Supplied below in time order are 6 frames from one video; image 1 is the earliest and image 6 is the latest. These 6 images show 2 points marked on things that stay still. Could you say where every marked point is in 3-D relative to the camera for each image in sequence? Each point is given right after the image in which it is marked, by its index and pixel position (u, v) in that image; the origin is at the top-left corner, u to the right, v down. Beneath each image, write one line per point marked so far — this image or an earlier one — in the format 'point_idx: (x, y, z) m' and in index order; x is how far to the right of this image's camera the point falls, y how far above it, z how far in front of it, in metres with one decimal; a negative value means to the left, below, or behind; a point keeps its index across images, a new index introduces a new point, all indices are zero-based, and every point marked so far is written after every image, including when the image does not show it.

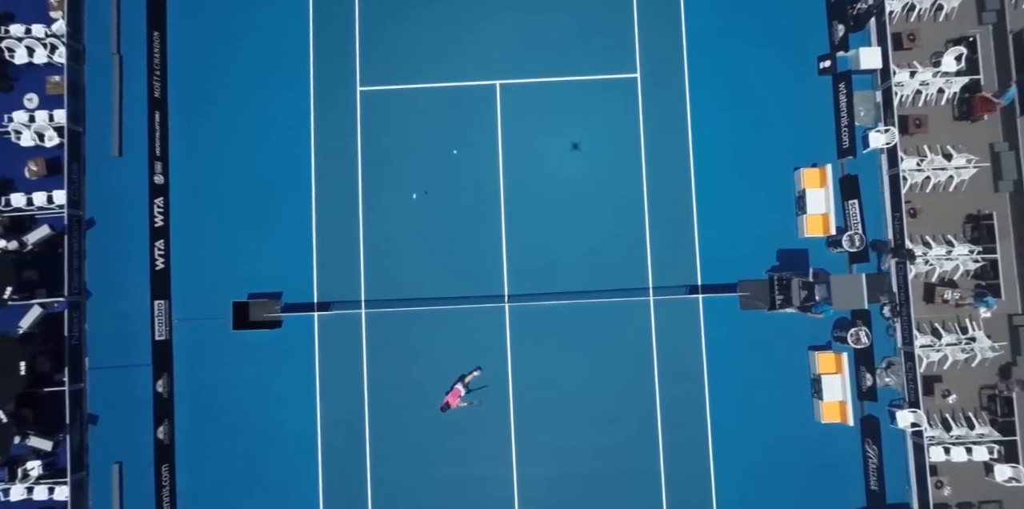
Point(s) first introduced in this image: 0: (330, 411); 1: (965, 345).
0: (-2.9, -2.5, +12.9) m
1: (+6.9, -1.3, +12.1) m
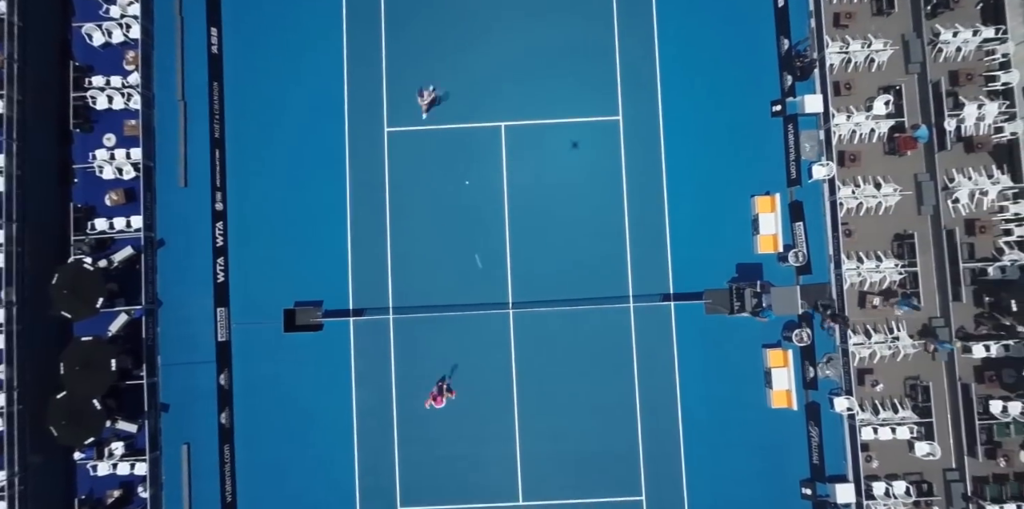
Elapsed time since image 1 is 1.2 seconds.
0: (-2.8, -2.7, +15.4) m
1: (+6.9, -1.6, +14.6) m
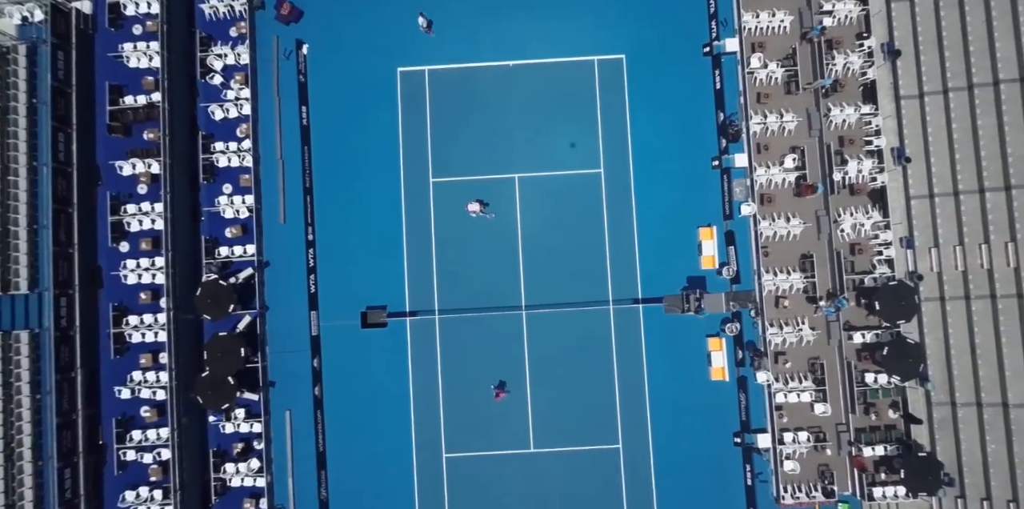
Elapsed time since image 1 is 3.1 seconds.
0: (-2.5, -3.2, +21.1) m
1: (+7.2, -2.0, +20.4) m
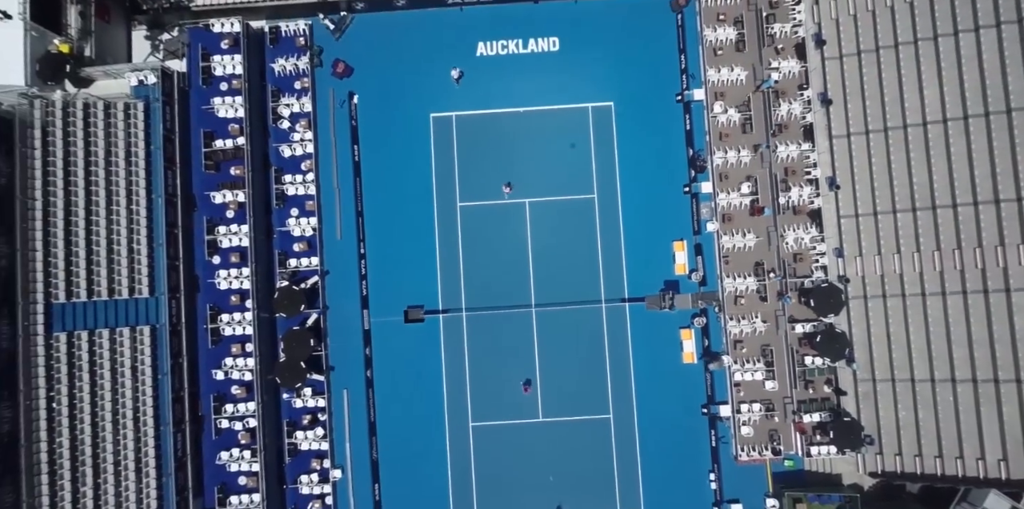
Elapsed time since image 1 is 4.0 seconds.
0: (-2.1, -3.5, +26.4) m
1: (+7.6, -2.2, +25.6) m
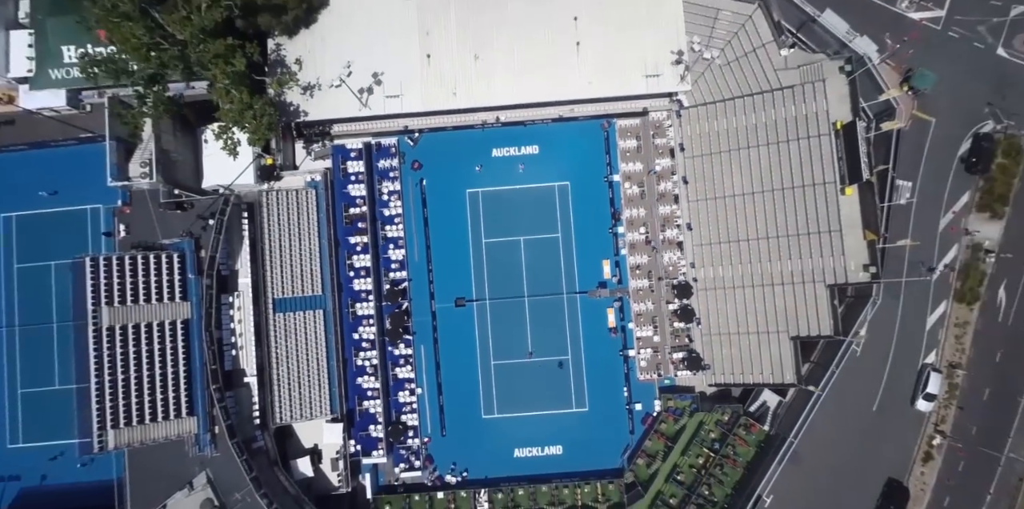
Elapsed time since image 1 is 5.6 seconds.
0: (-1.9, -4.4, +47.6) m
1: (+7.7, -2.9, +46.8) m
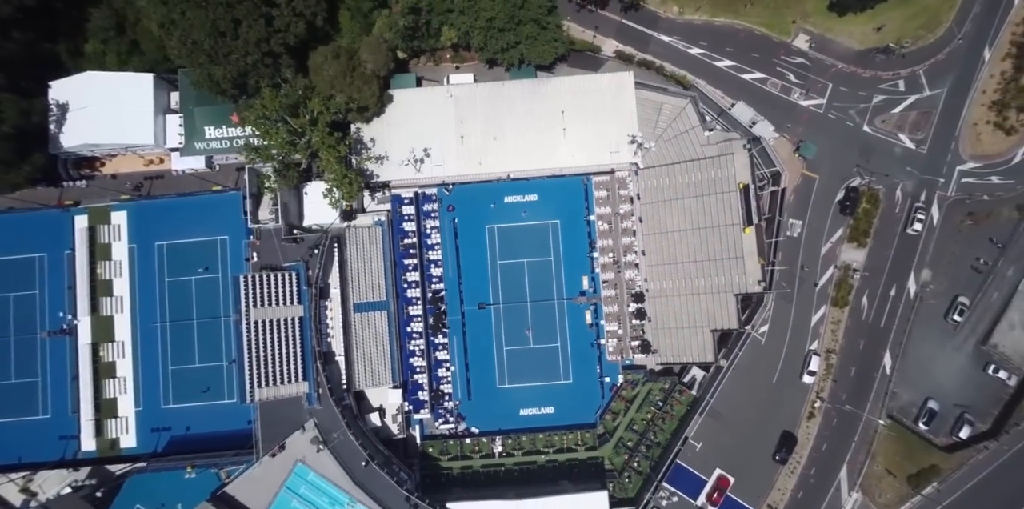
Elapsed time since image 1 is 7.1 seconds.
0: (-1.4, -5.9, +67.4) m
1: (+8.3, -4.4, +66.5) m
